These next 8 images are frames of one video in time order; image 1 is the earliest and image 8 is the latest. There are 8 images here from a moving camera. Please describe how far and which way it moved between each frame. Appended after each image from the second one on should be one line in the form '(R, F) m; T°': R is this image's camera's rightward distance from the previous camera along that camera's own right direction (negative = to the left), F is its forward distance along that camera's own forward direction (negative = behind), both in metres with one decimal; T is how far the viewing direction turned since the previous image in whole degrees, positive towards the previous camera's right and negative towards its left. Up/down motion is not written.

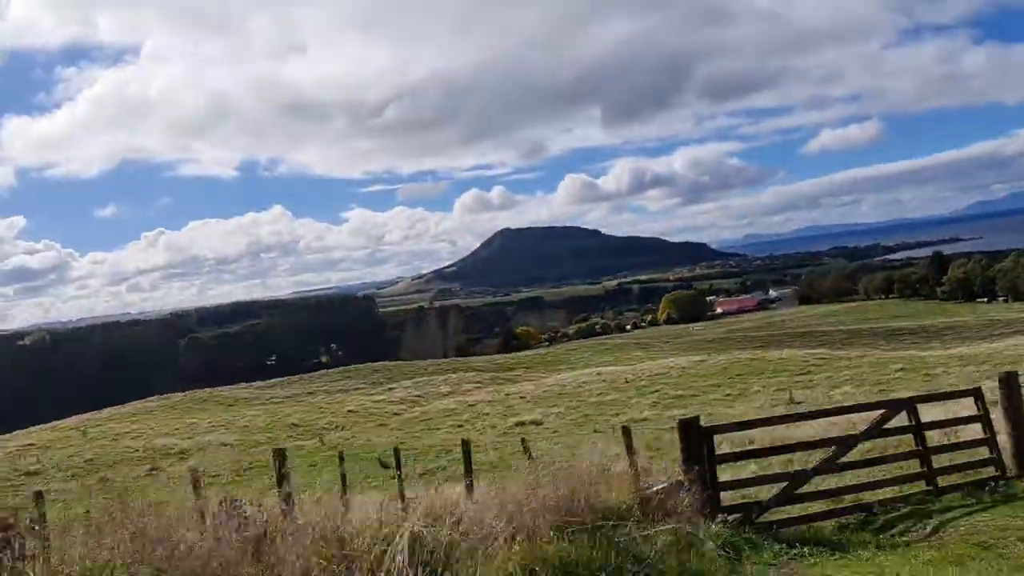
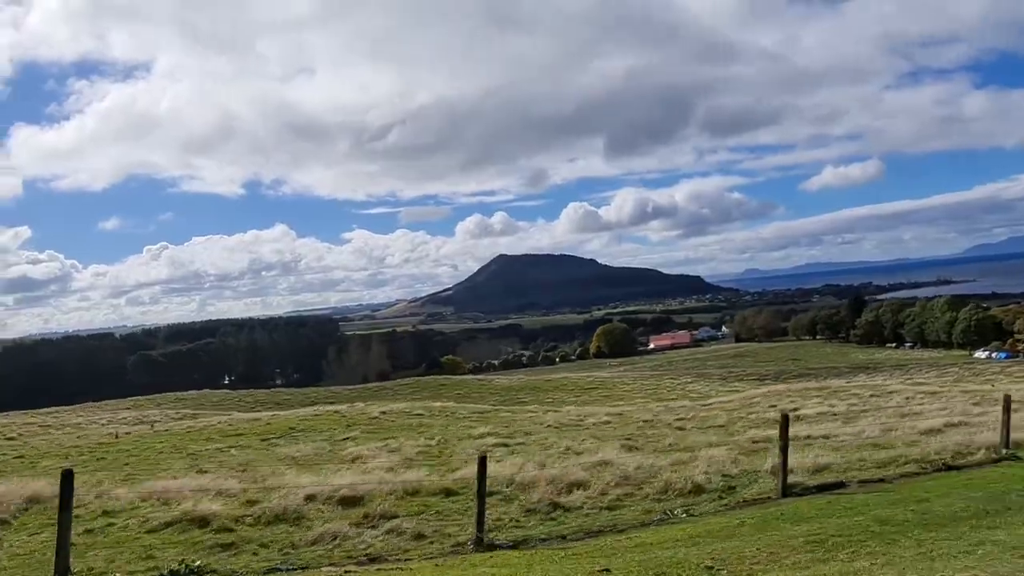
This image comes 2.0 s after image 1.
(+12.4, +3.5) m; 0°
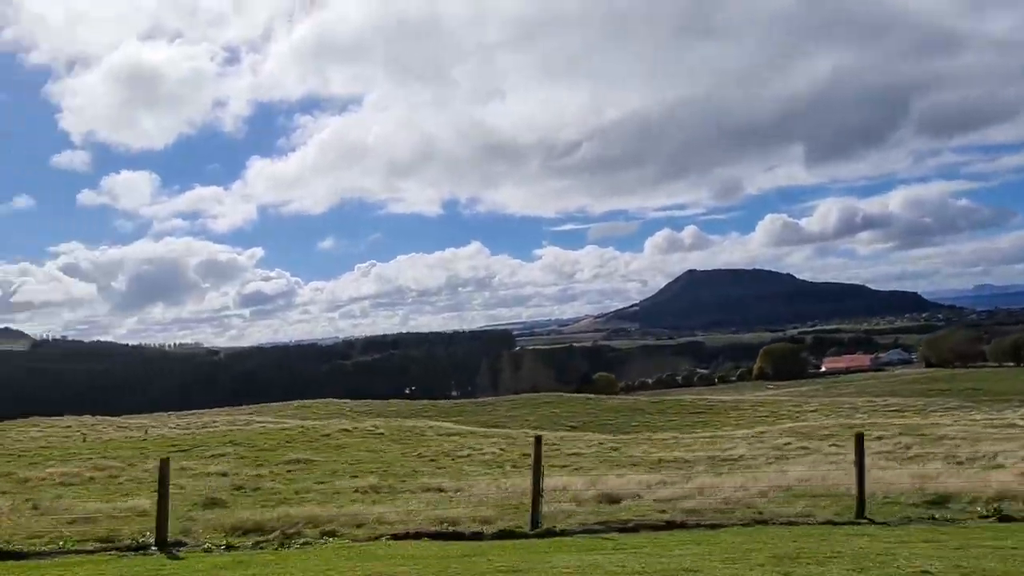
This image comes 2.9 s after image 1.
(+5.6, +1.7) m; -14°
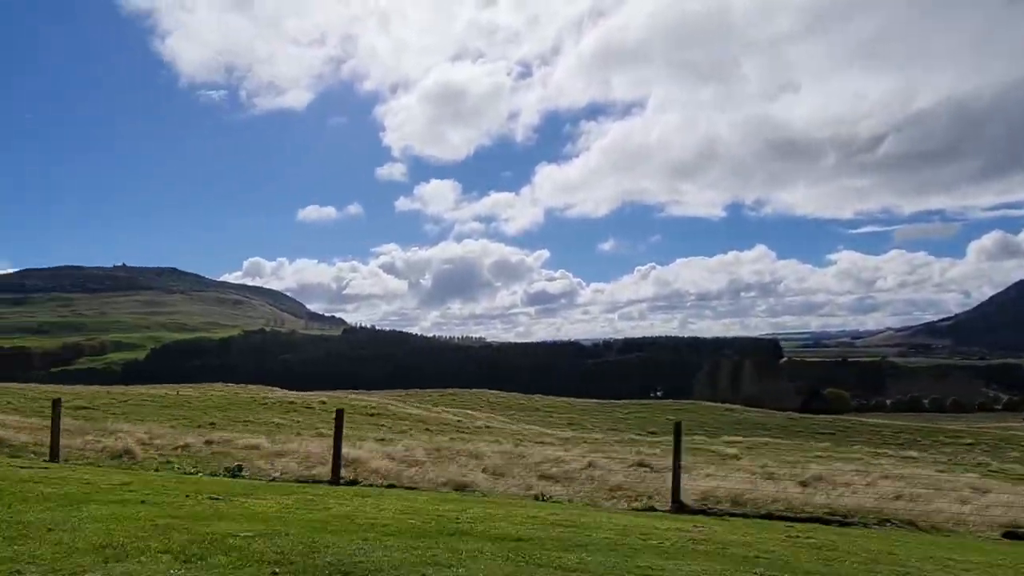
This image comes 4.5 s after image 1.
(+9.8, +0.6) m; -21°
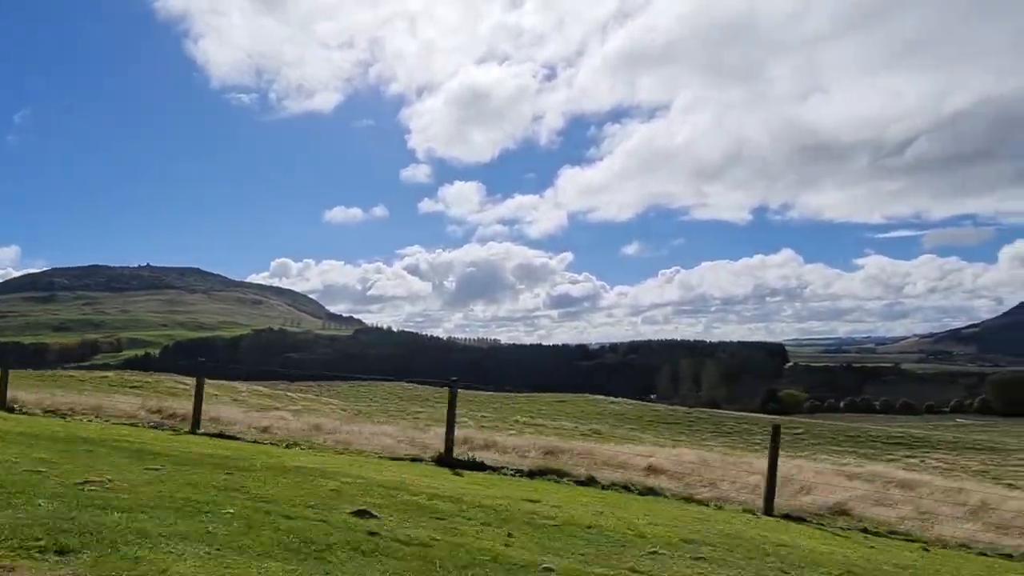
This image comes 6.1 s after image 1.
(+8.8, -3.7) m; -2°
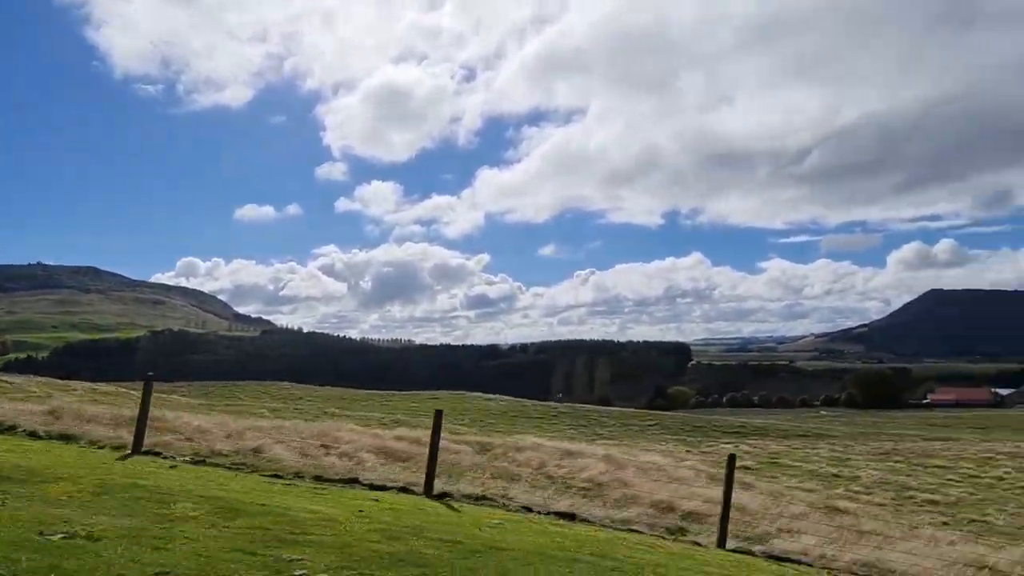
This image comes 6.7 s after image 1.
(+2.9, -1.5) m; +6°
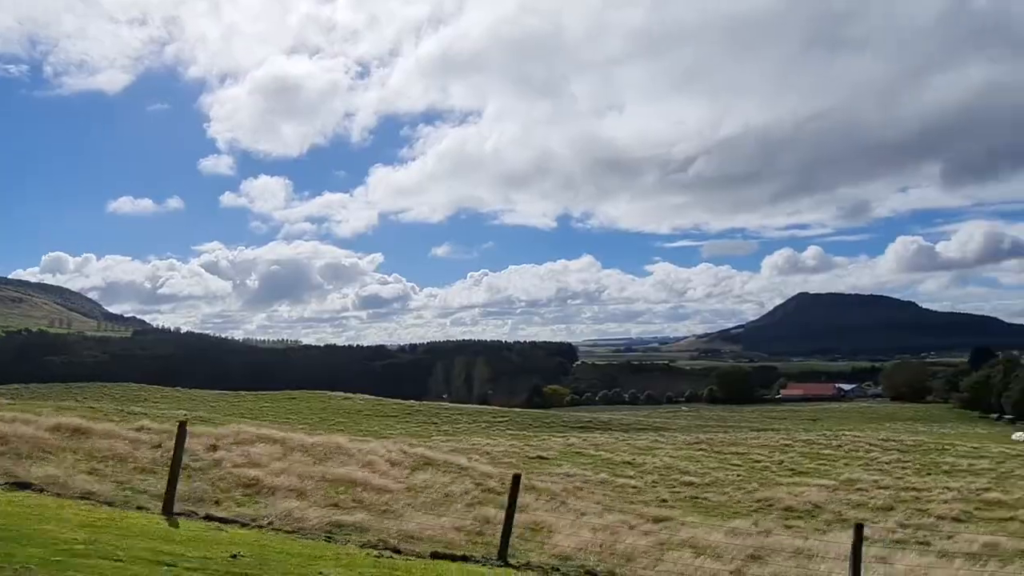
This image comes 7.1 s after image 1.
(+2.4, -0.4) m; +8°
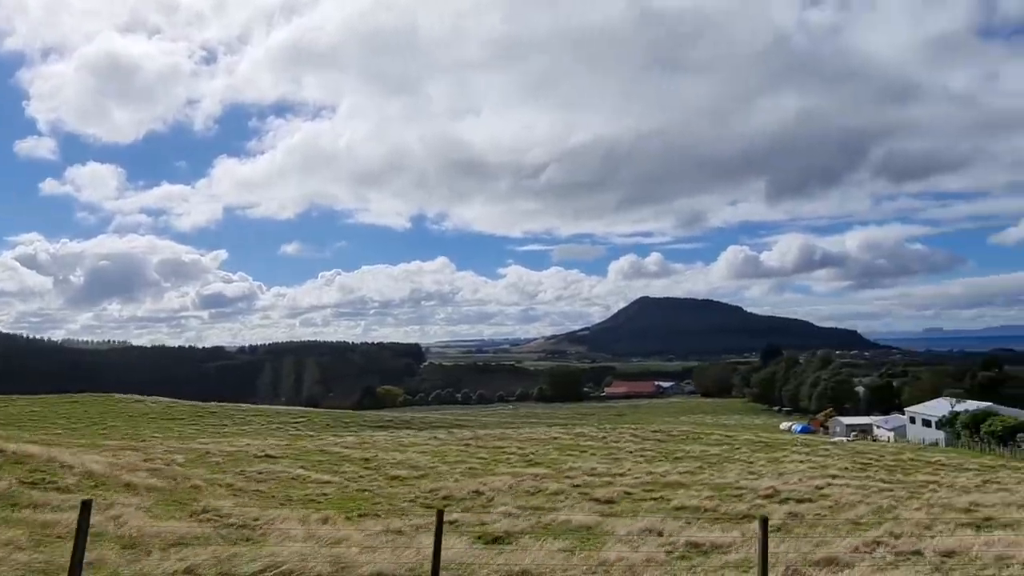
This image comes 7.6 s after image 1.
(+3.1, 0.0) m; +11°
